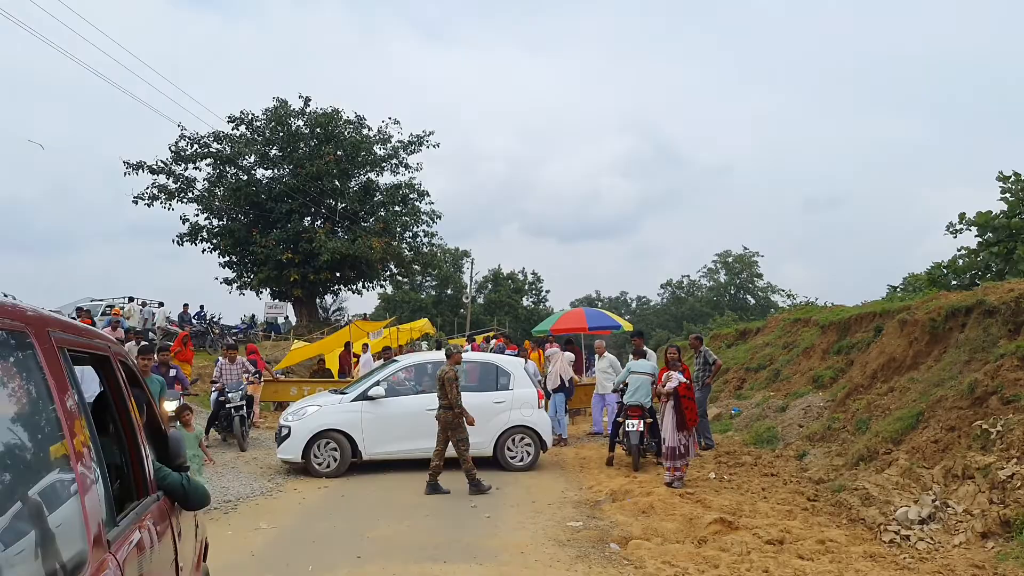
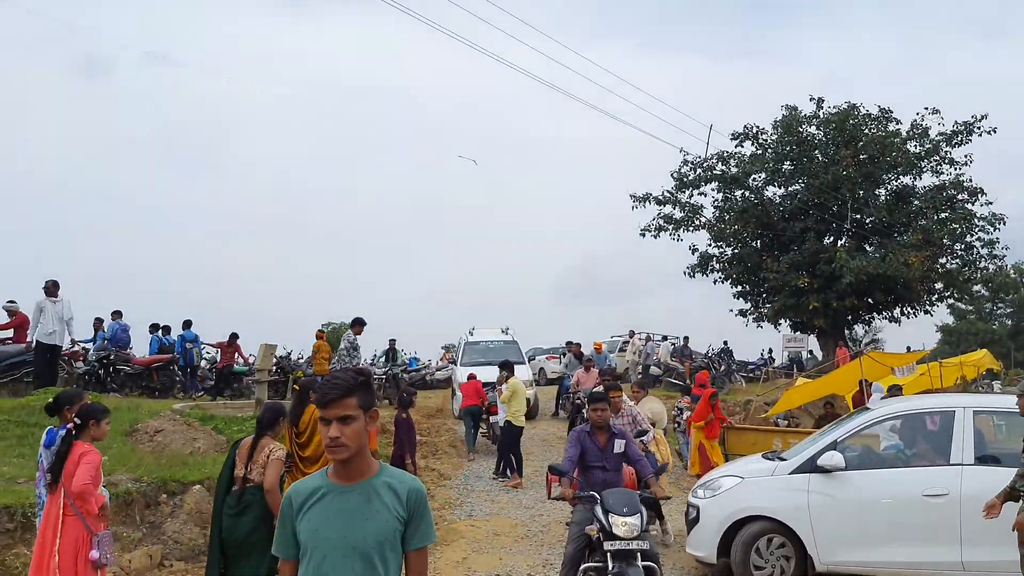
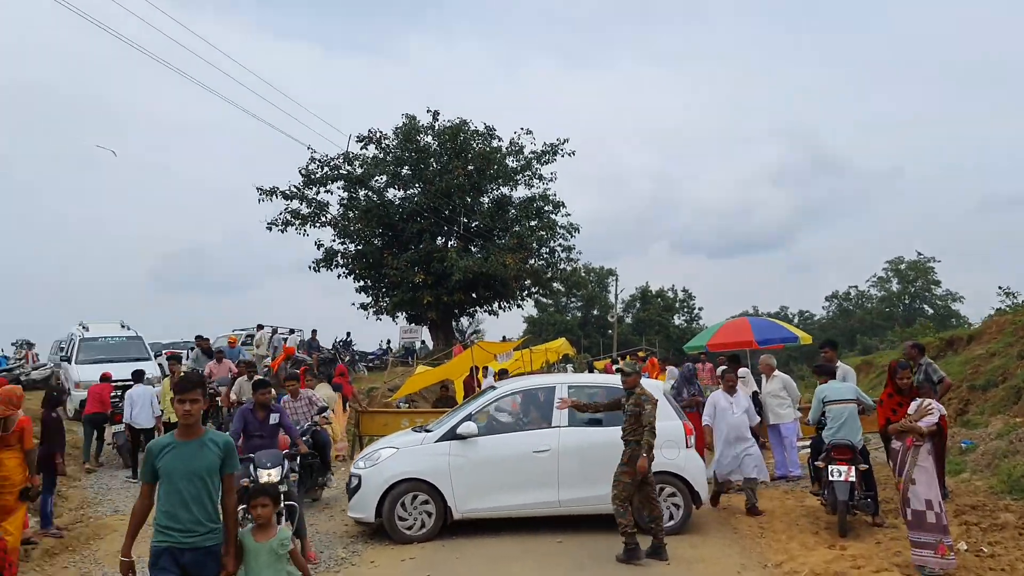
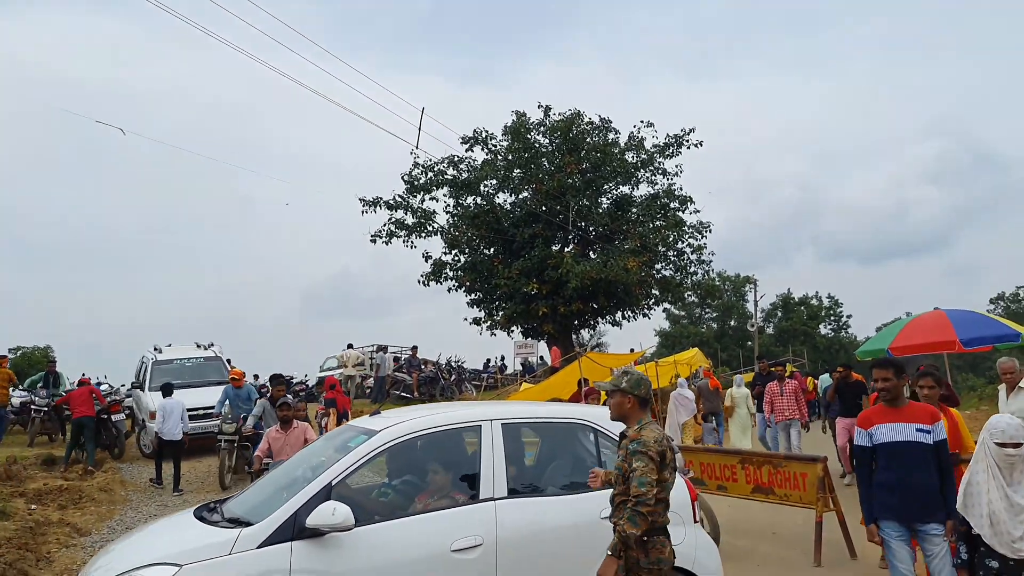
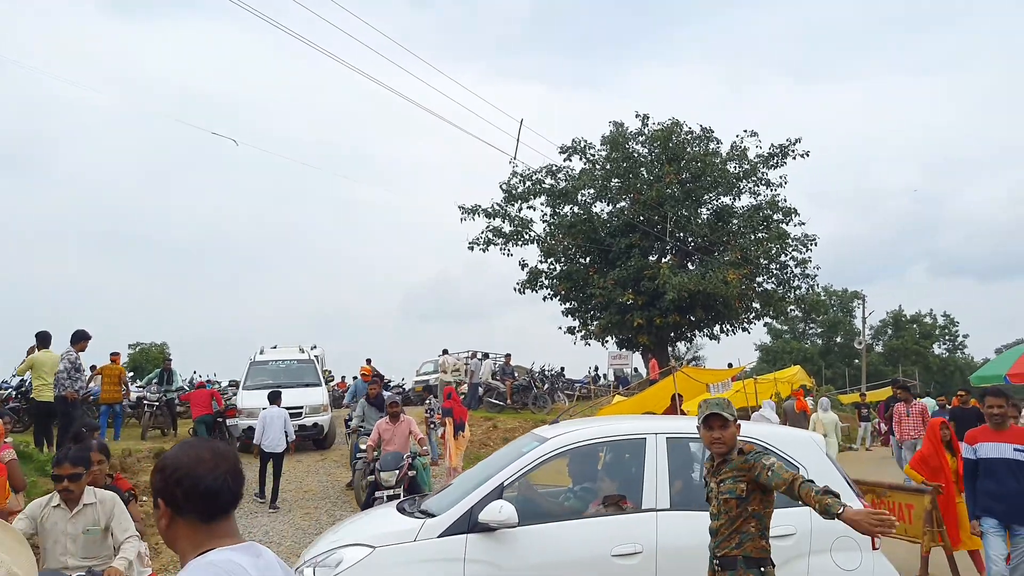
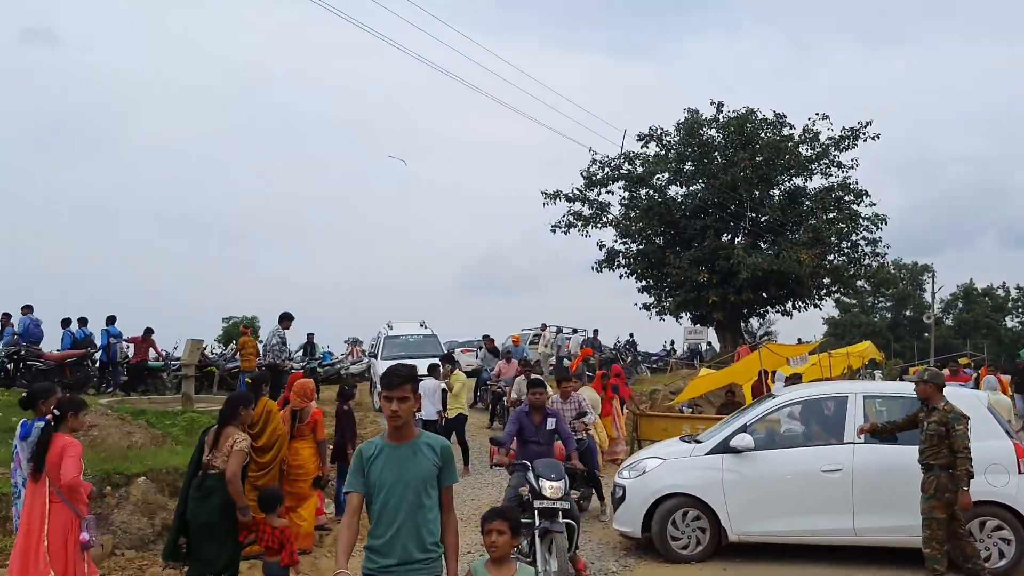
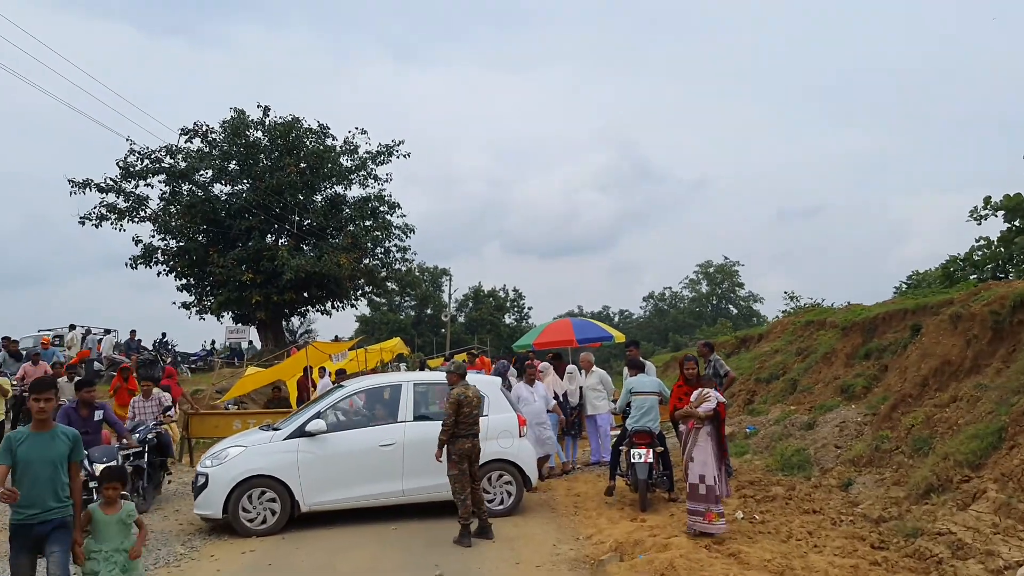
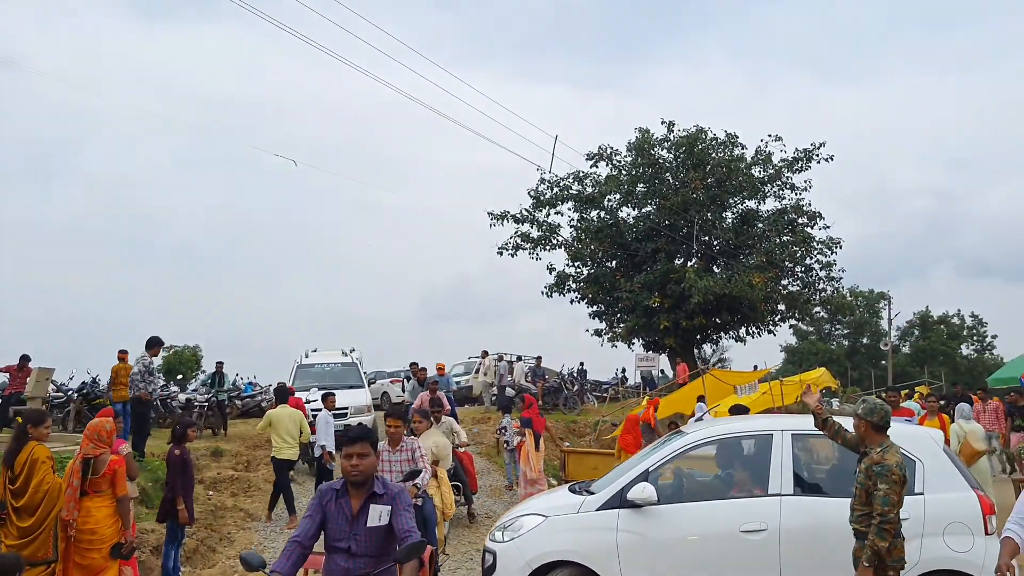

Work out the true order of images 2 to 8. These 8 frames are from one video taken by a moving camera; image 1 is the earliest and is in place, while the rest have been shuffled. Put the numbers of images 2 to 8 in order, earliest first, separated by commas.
7, 3, 6, 2, 8, 5, 4
